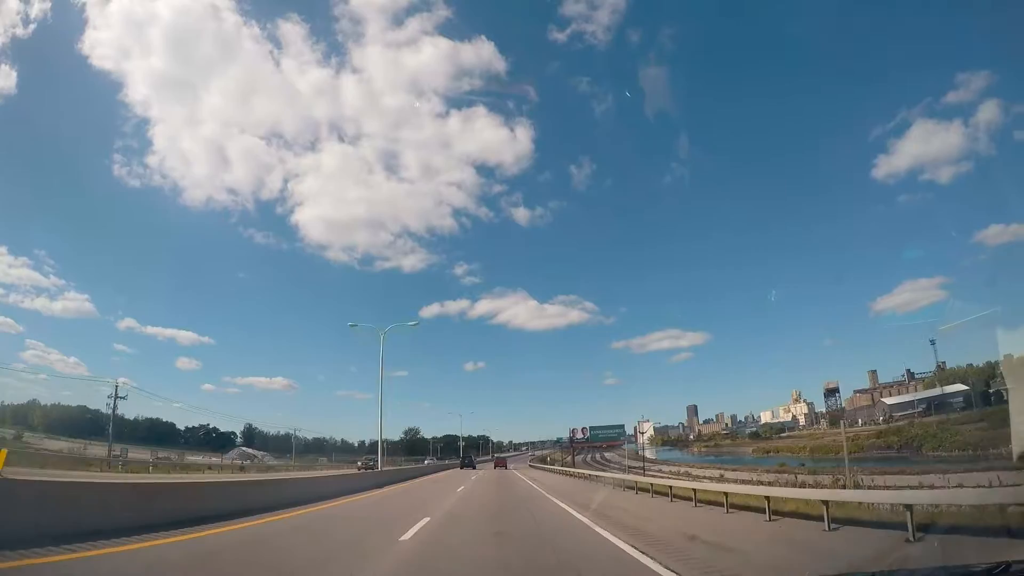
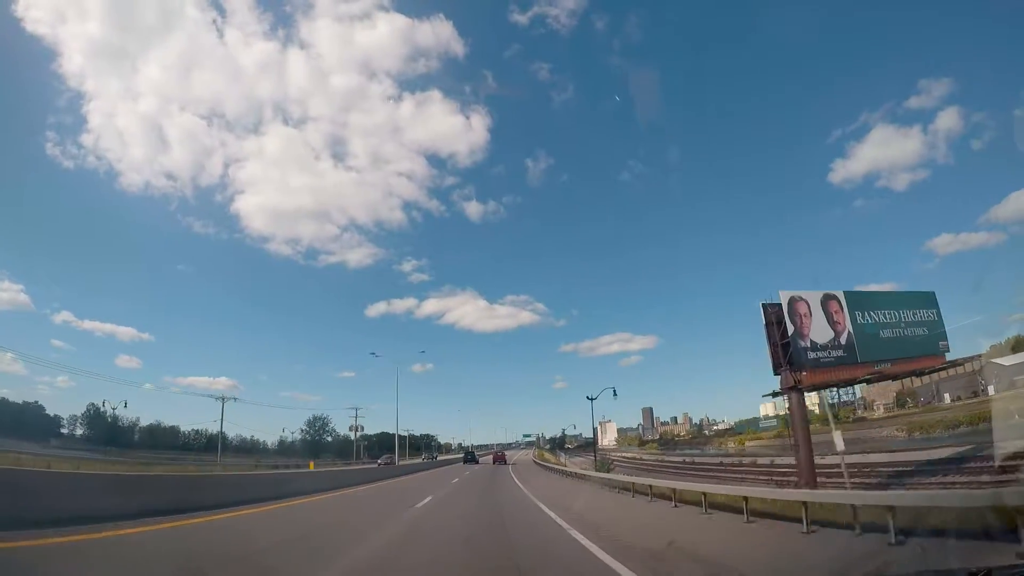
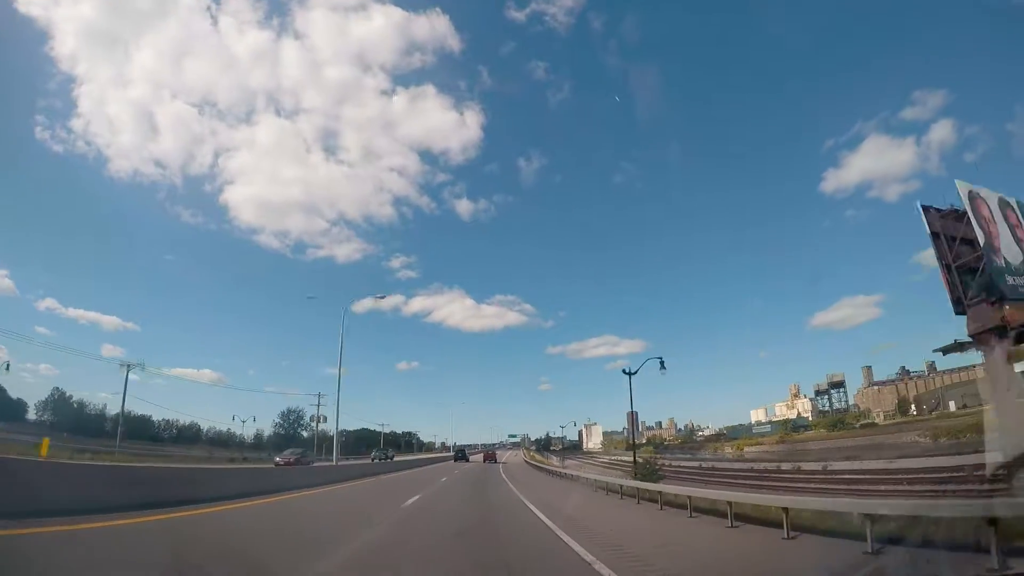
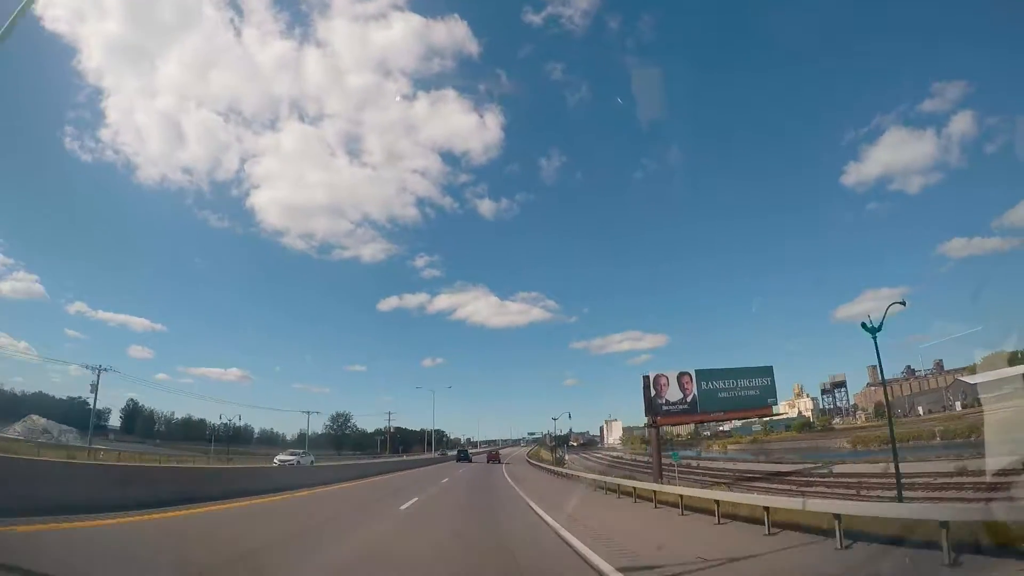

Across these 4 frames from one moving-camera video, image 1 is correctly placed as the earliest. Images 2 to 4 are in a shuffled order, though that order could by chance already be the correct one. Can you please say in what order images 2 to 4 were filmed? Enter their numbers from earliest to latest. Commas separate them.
4, 2, 3
